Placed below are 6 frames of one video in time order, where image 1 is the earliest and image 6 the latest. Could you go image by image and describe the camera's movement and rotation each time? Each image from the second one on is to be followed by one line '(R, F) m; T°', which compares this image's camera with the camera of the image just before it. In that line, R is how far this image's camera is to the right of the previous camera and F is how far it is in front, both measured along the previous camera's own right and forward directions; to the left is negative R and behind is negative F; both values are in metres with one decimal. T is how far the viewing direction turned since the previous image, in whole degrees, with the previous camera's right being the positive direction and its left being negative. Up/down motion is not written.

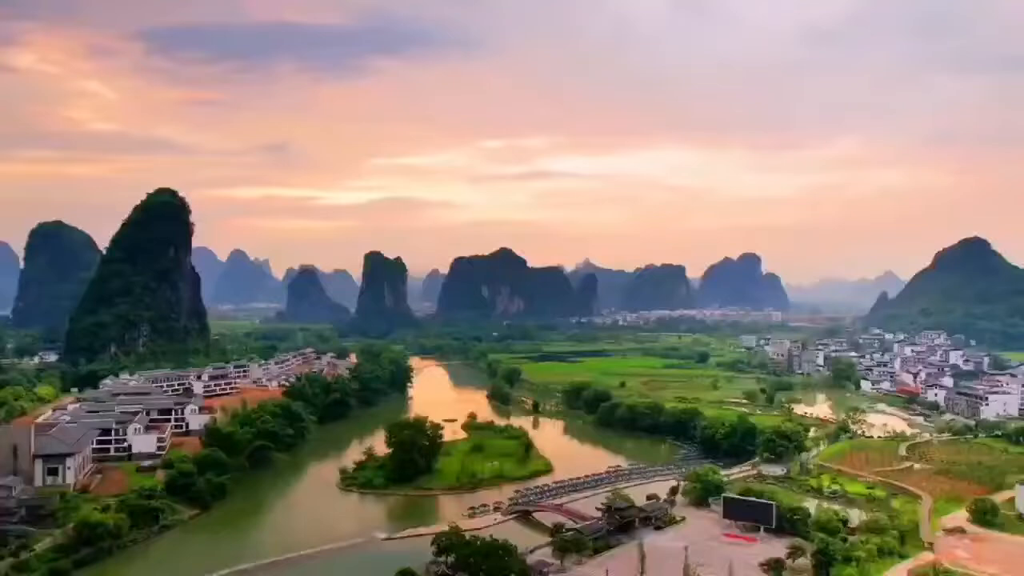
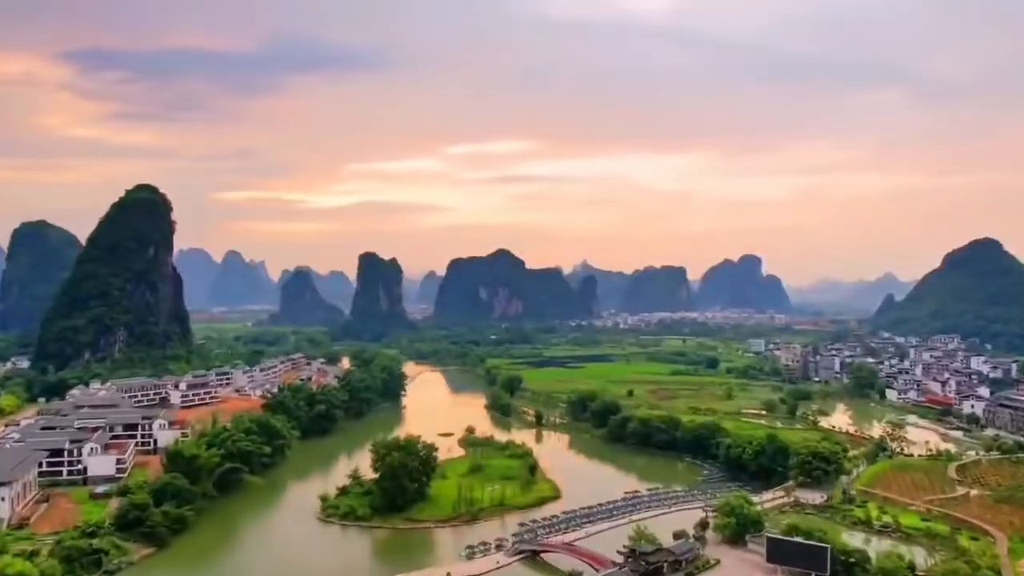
(-0.2, +3.6) m; 0°
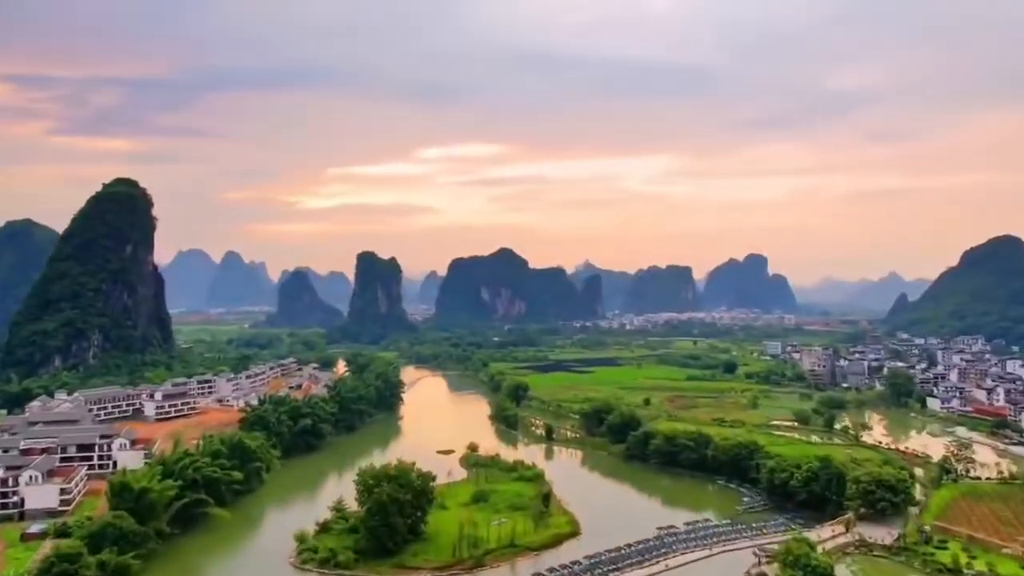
(-0.3, +4.3) m; 0°
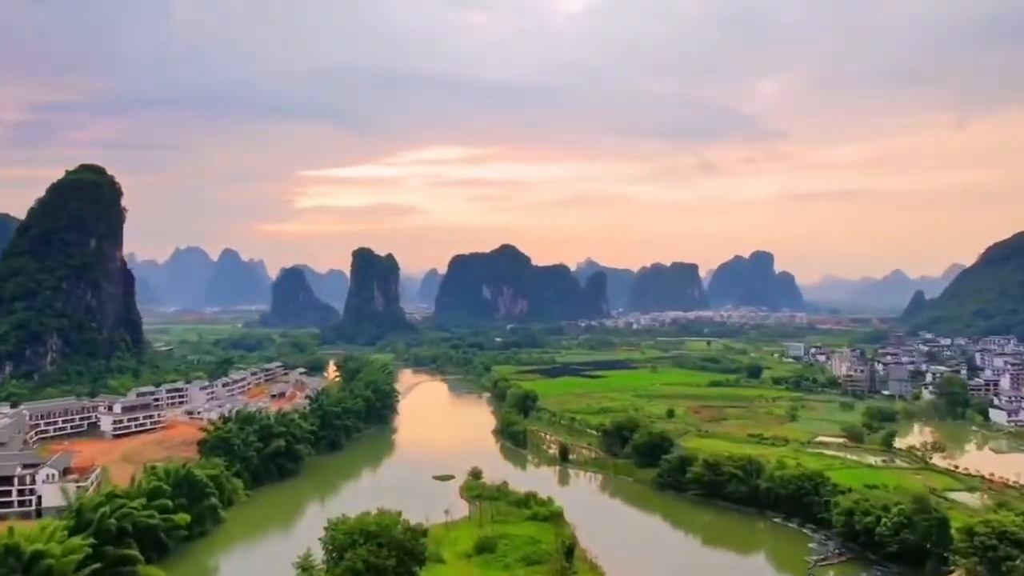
(-0.3, +5.5) m; 0°
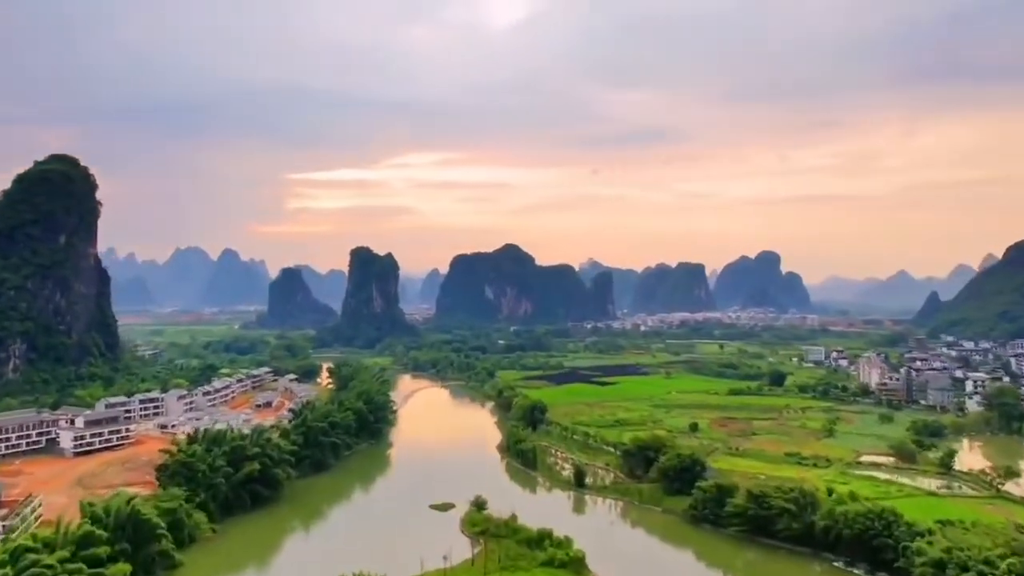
(-0.2, +4.1) m; 0°
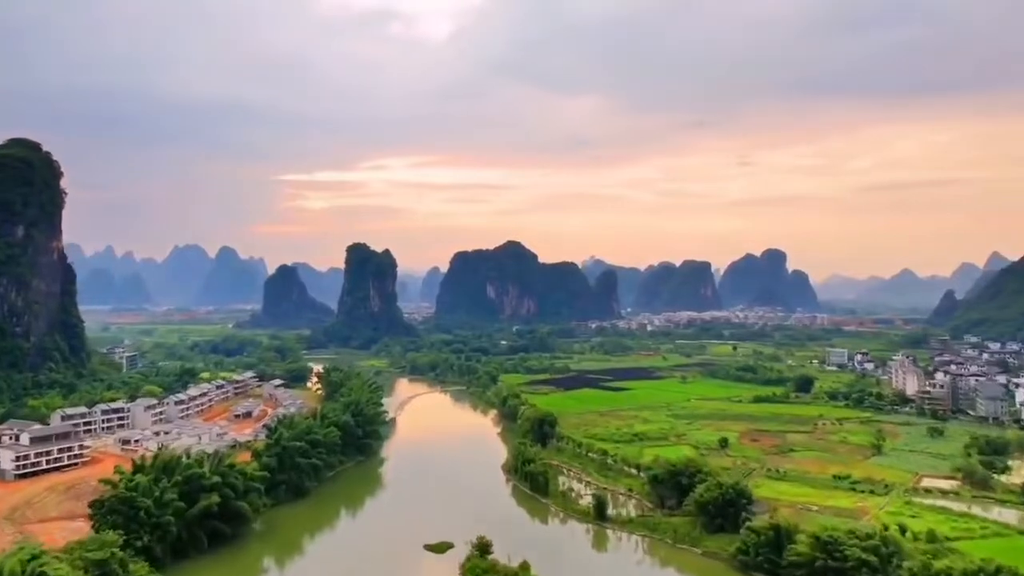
(-0.2, +4.5) m; 0°
